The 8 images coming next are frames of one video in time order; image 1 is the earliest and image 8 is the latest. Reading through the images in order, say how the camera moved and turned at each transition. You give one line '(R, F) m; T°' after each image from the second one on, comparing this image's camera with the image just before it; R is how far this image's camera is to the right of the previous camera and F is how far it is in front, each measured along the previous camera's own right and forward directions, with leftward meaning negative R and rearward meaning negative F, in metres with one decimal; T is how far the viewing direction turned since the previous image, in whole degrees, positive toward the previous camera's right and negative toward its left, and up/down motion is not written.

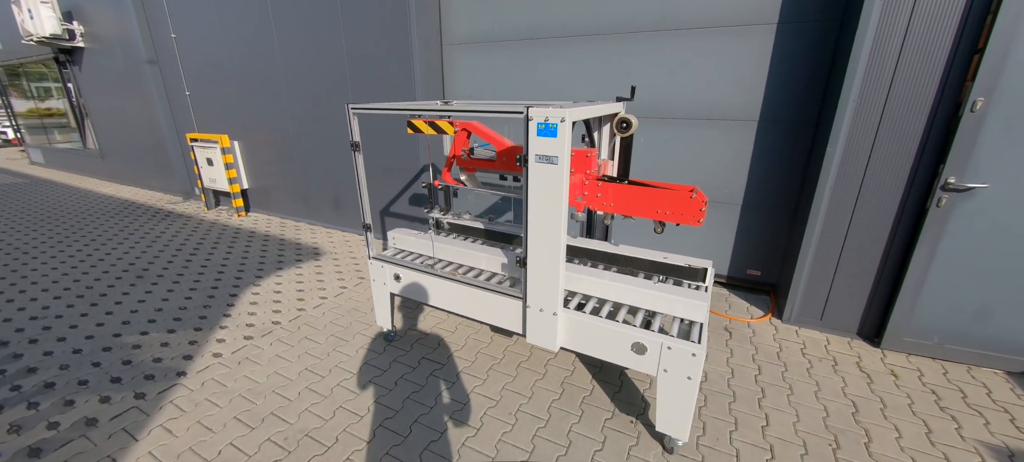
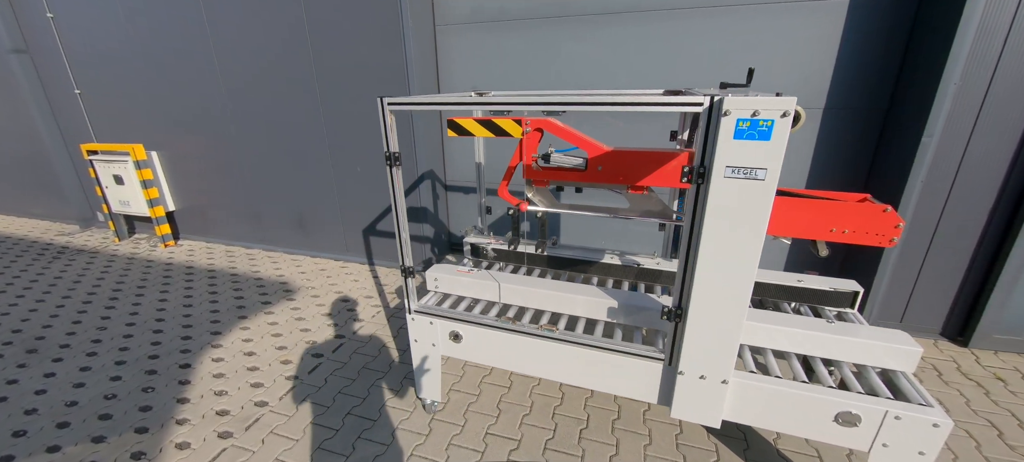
(-0.8, +0.8) m; +8°
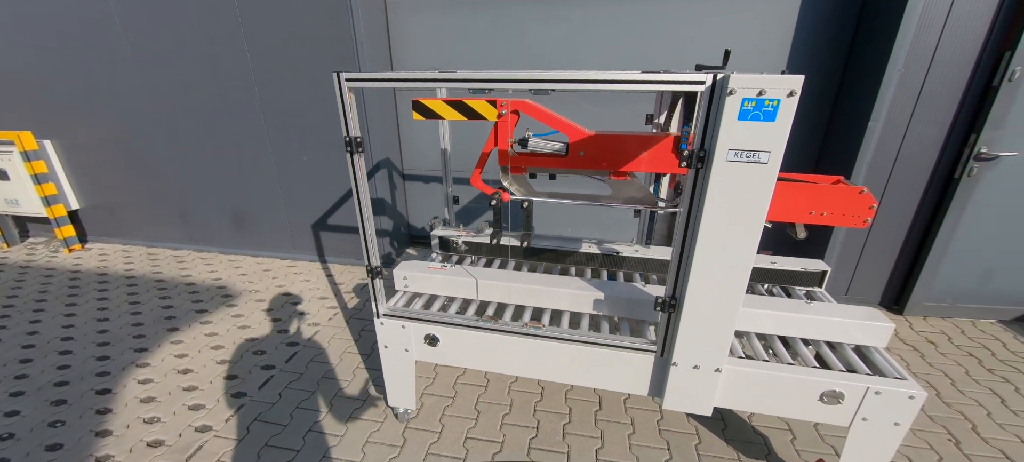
(-0.1, +0.2) m; +7°
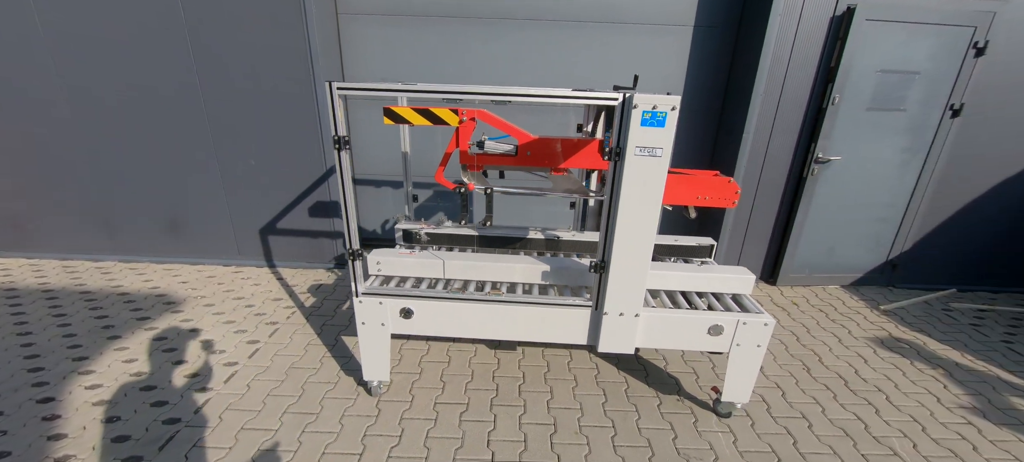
(-0.1, -0.4) m; +9°
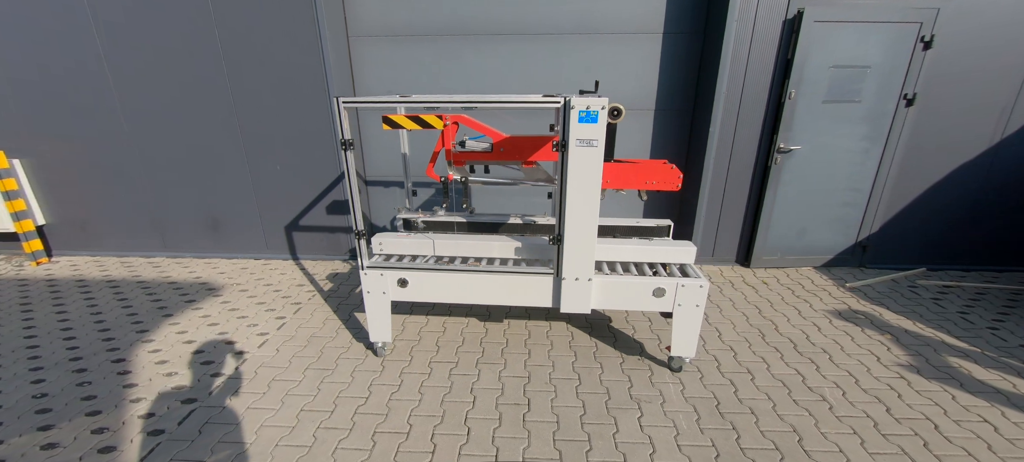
(+0.3, -0.4) m; -3°
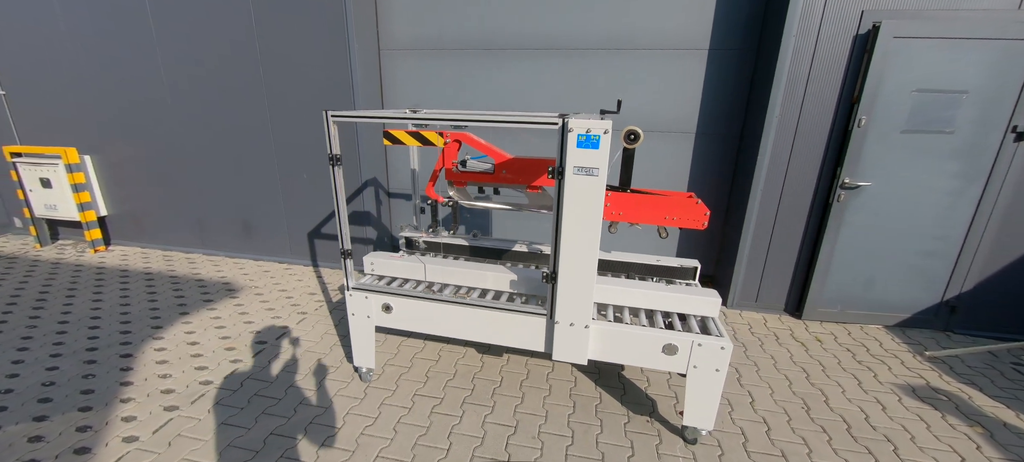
(+0.3, +0.3) m; -7°
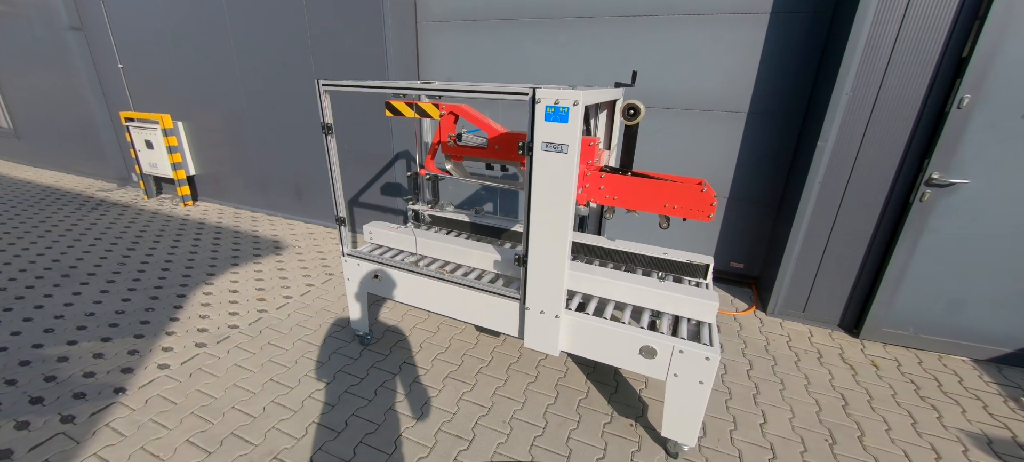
(+0.5, +0.2) m; -10°
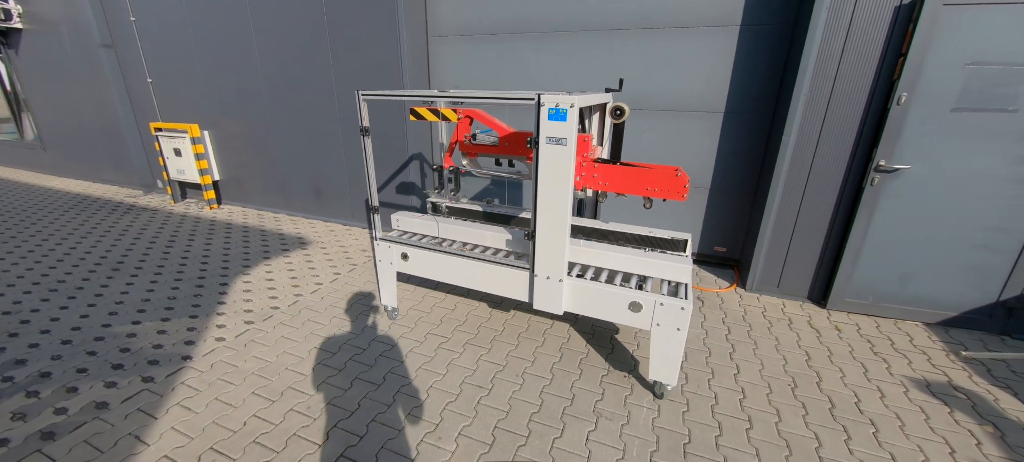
(-0.1, -0.4) m; 0°
